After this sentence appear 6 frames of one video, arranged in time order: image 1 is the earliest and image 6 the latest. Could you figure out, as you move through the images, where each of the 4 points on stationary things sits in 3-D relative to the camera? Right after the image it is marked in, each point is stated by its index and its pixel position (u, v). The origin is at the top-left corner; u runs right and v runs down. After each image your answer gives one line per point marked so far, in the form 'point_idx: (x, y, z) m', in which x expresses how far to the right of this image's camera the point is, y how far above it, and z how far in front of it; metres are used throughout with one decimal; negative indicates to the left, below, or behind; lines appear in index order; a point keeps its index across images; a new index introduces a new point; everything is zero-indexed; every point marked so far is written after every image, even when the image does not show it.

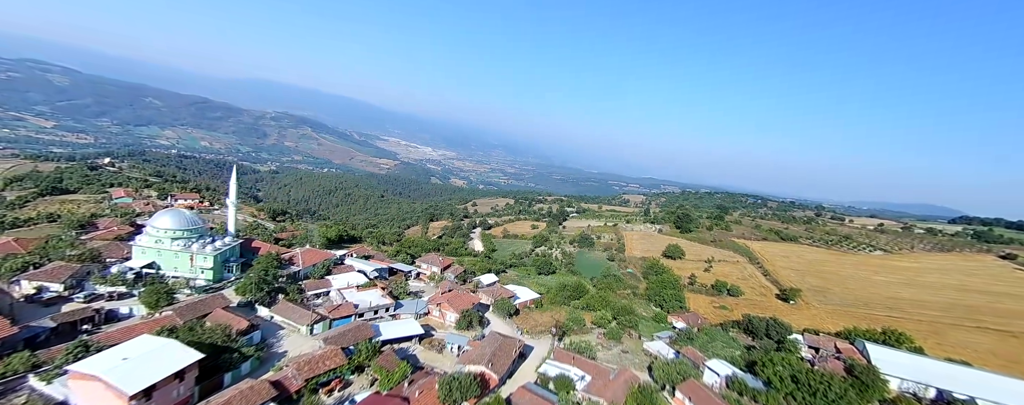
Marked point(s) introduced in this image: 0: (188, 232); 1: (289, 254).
0: (-13.5, -1.3, +17.2) m
1: (-10.6, -2.5, +19.4) m
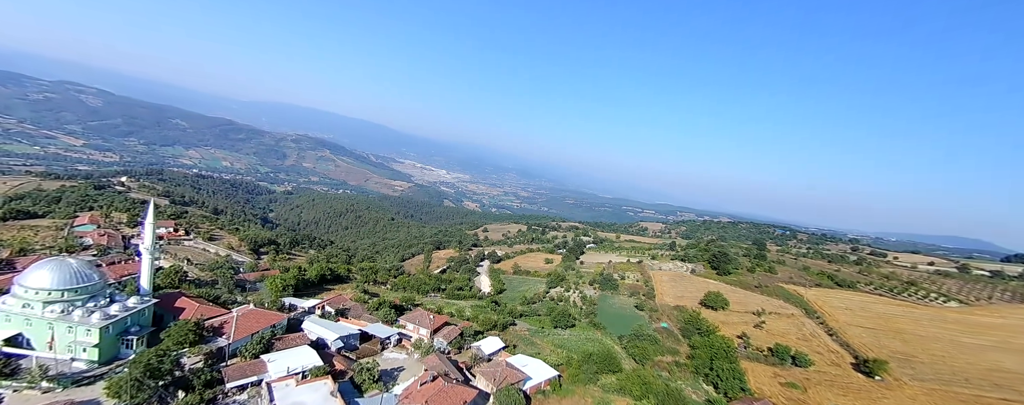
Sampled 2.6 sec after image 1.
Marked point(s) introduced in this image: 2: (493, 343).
0: (-13.2, -2.7, +12.4) m
1: (-10.3, -4.1, +14.5) m
2: (-0.9, -6.5, +19.0) m
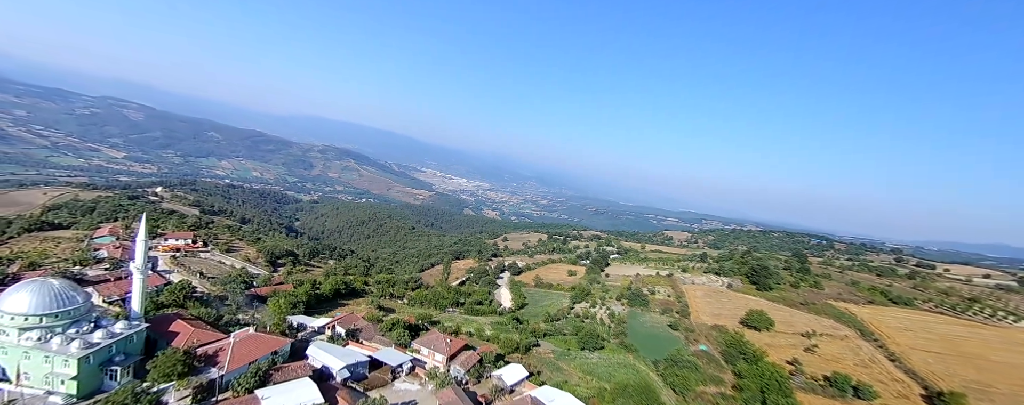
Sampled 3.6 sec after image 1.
0: (-12.5, -3.1, +11.2) m
1: (-9.5, -4.6, +13.1) m
2: (+0.1, -7.0, +17.1) m
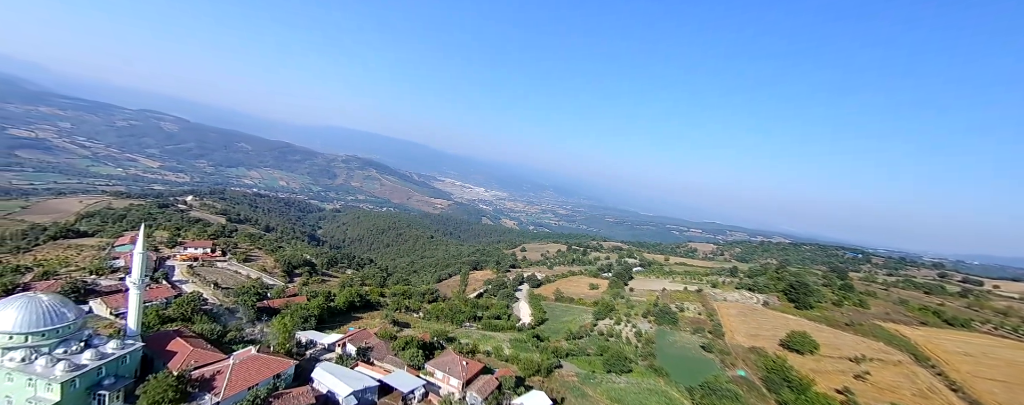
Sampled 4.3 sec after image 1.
0: (-11.9, -3.4, +10.4) m
1: (-8.8, -4.9, +12.1) m
2: (+0.9, -7.5, +15.6) m
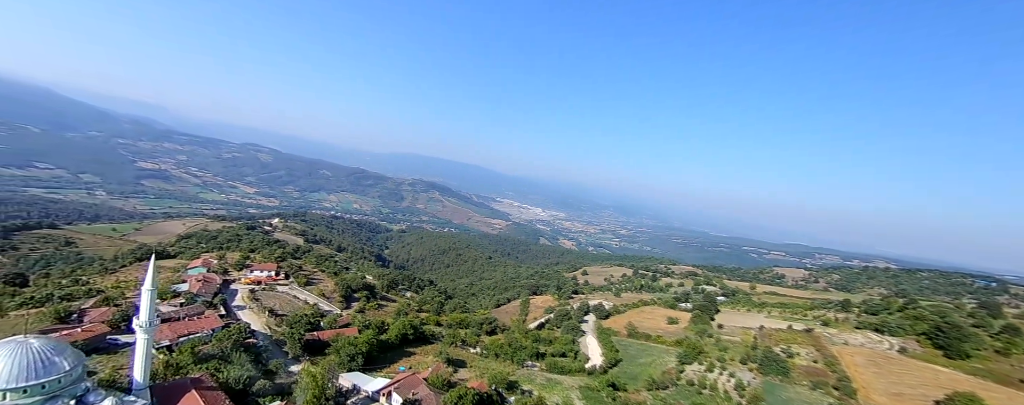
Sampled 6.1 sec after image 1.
0: (-10.2, -4.0, +8.6) m
1: (-6.9, -5.5, +9.9) m
2: (+3.3, -8.2, +11.8) m
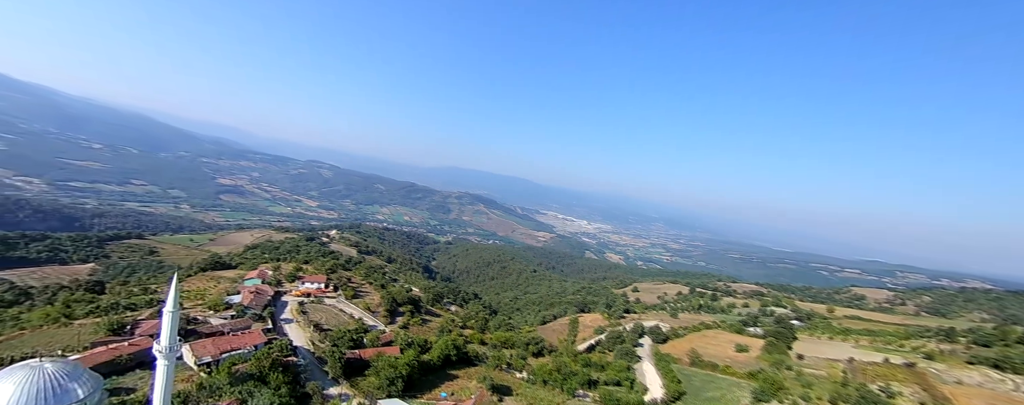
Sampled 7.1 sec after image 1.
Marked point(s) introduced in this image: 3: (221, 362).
0: (-9.2, -4.3, +8.0) m
1: (-5.8, -5.8, +8.8) m
2: (+4.5, -8.5, +9.4) m
3: (-11.4, -6.2, +16.0) m
